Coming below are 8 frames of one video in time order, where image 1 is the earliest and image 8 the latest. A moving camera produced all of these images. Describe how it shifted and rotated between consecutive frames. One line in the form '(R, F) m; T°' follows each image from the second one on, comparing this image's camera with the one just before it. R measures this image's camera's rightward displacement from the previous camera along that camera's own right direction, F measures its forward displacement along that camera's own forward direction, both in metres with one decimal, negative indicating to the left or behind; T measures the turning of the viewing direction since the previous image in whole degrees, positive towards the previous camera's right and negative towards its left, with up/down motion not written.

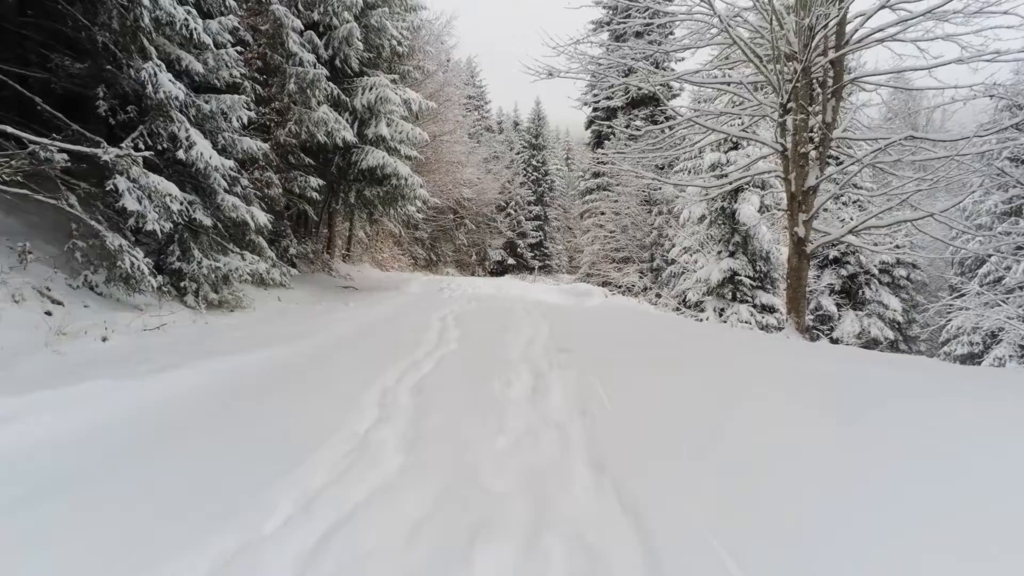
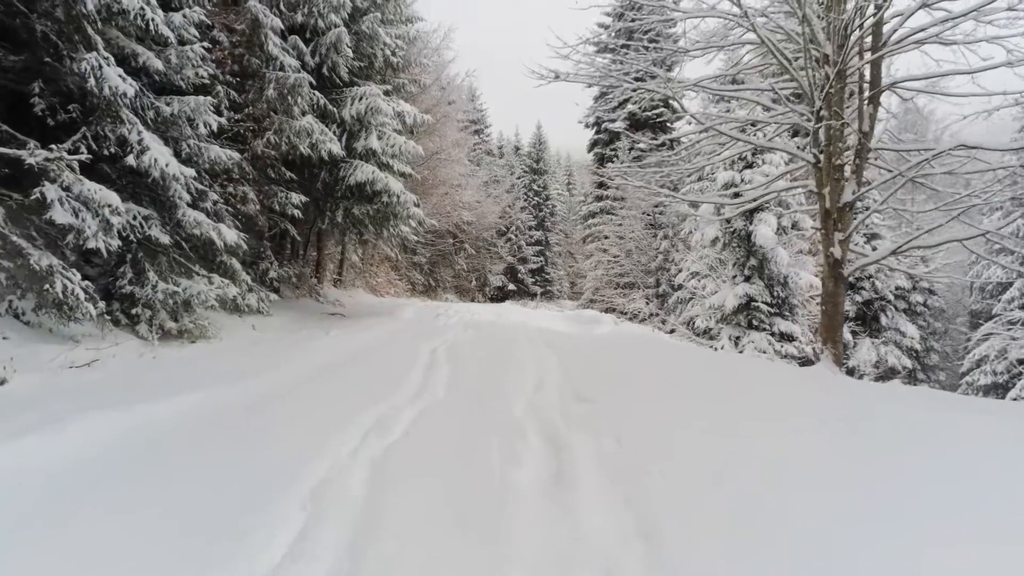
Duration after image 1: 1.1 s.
(0.0, +0.8) m; 0°
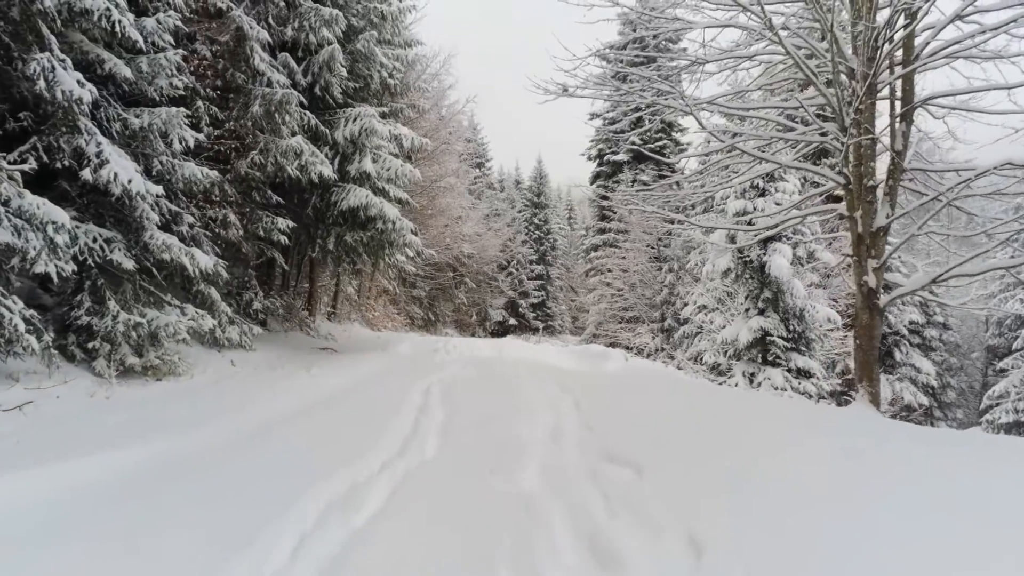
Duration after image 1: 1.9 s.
(0.0, +0.6) m; 0°
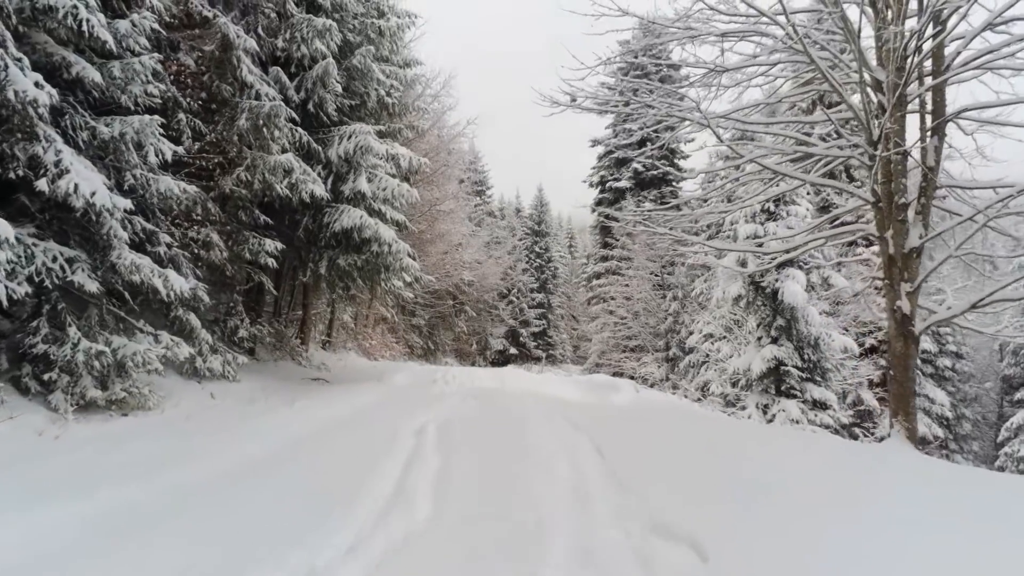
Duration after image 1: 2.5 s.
(0.0, +0.5) m; 0°
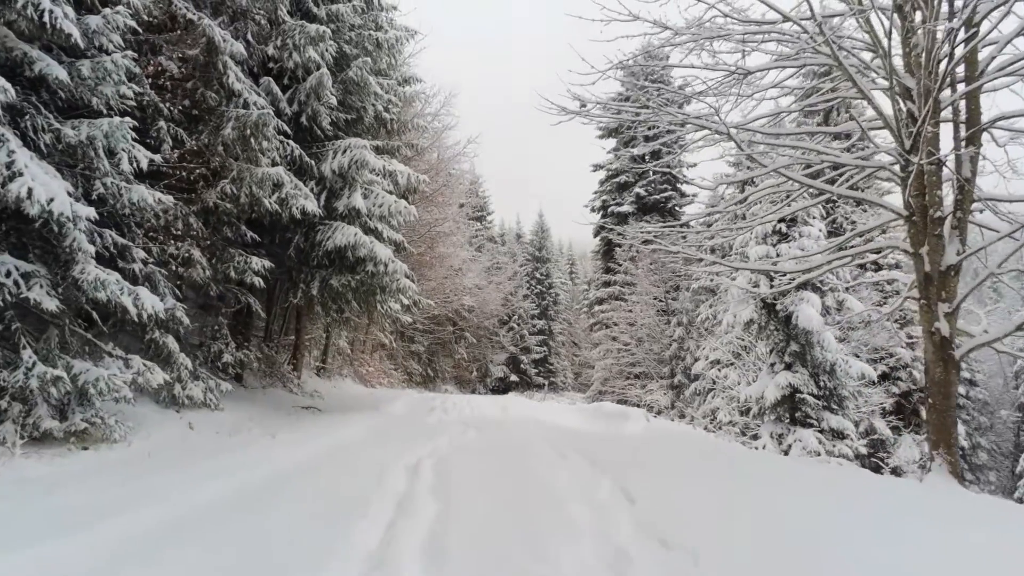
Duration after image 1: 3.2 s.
(0.0, +0.5) m; 0°
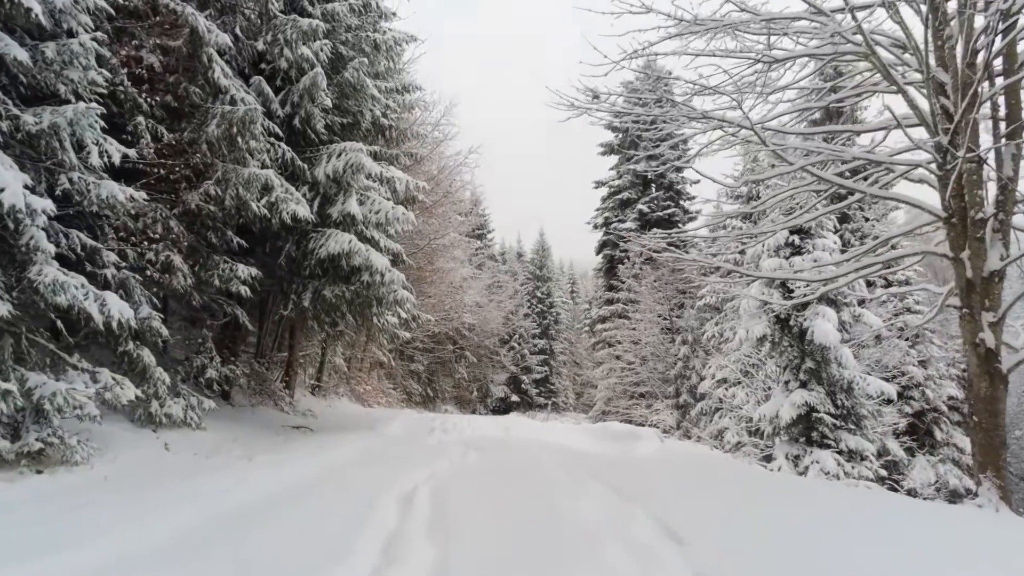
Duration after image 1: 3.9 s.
(0.0, +0.4) m; 0°
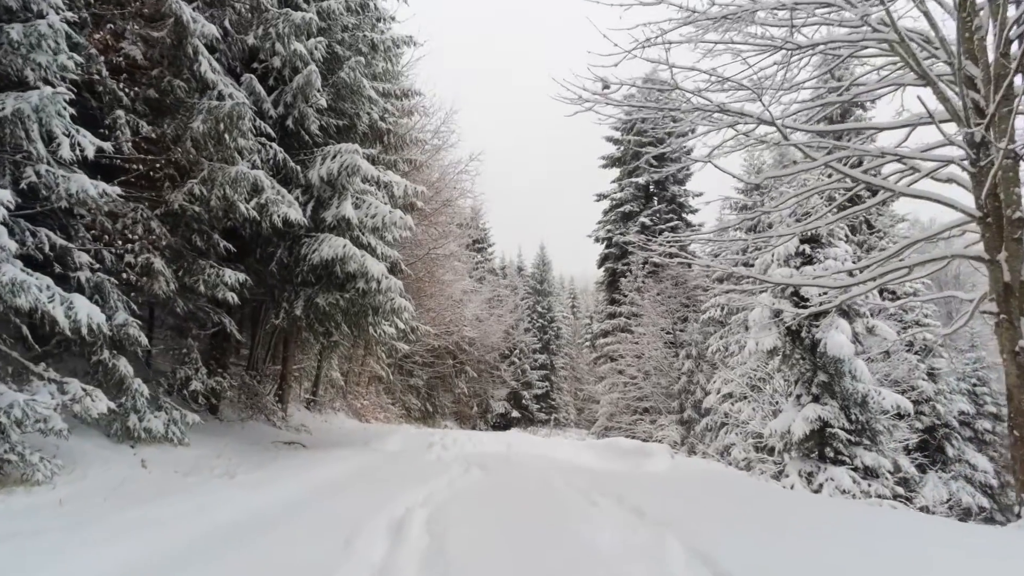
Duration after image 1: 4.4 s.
(0.0, +0.3) m; 0°
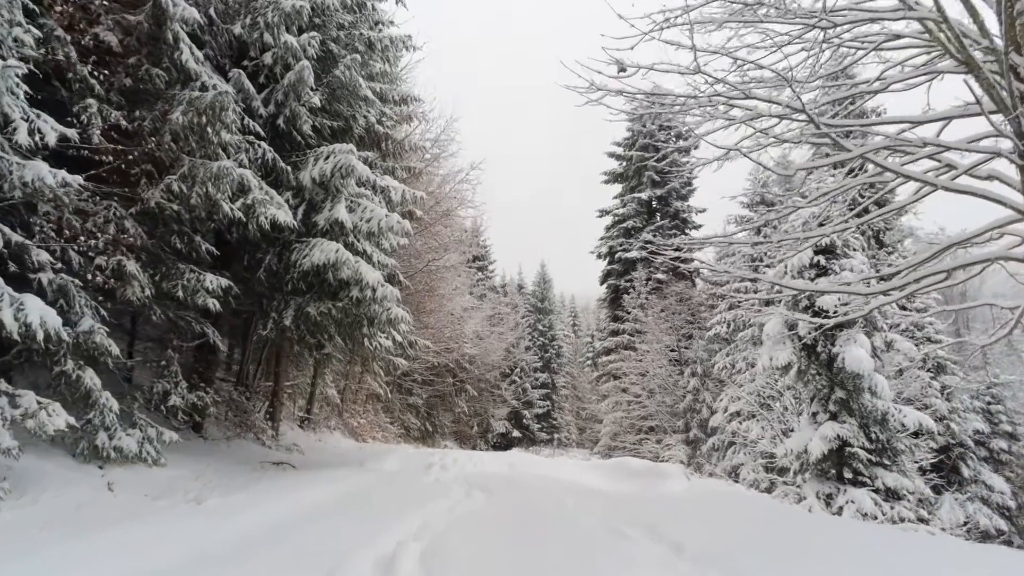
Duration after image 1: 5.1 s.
(0.0, +0.4) m; 0°
